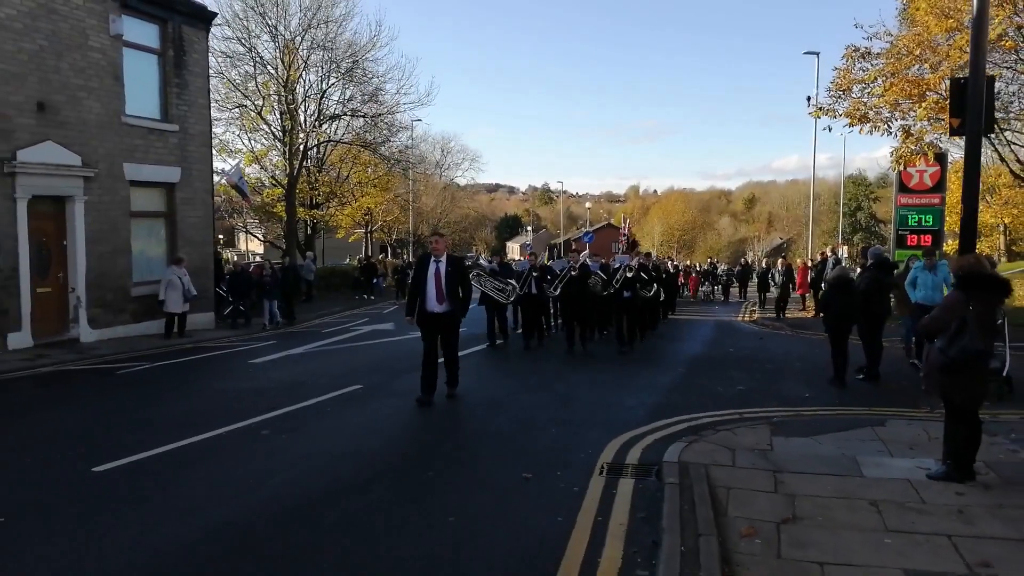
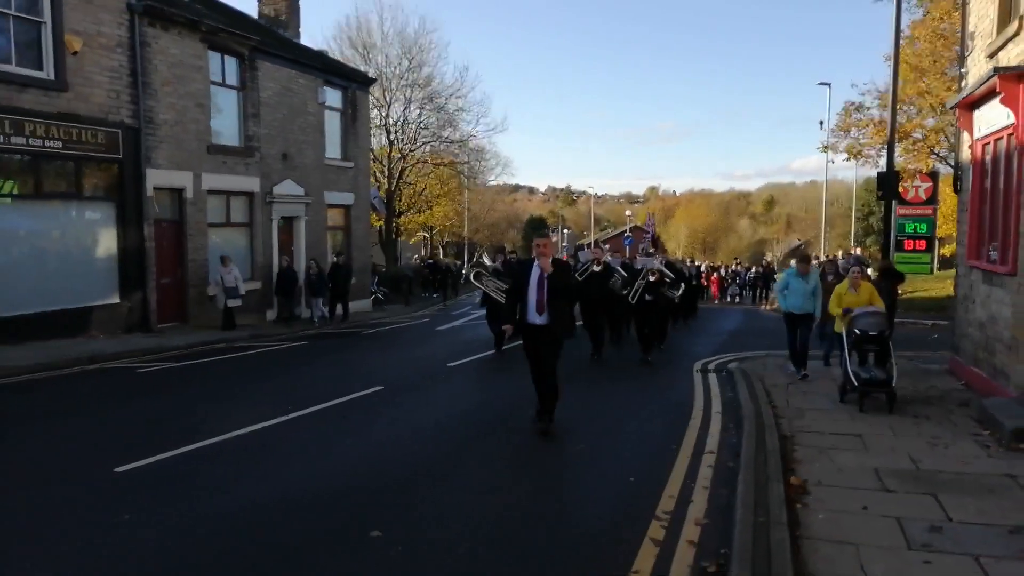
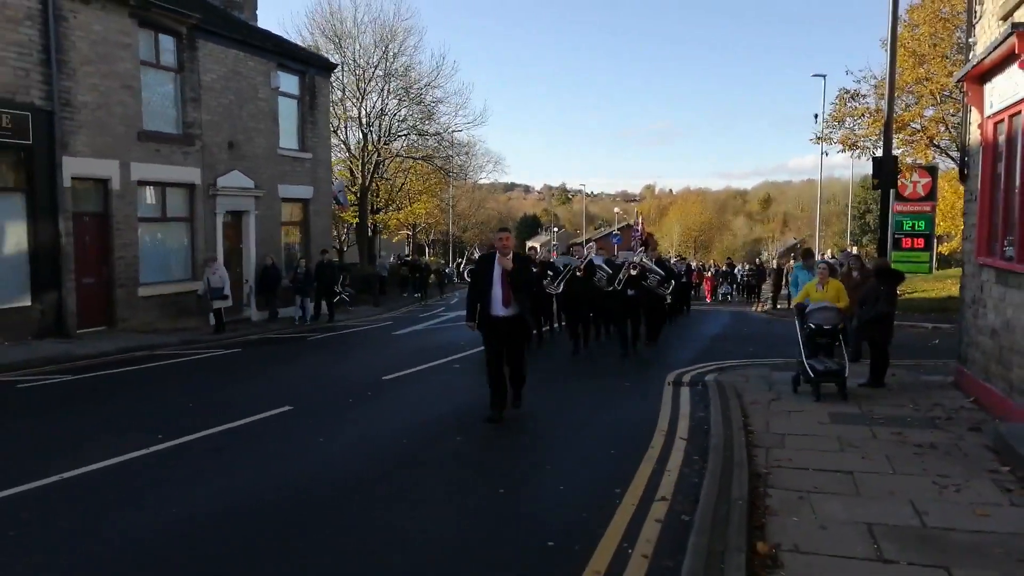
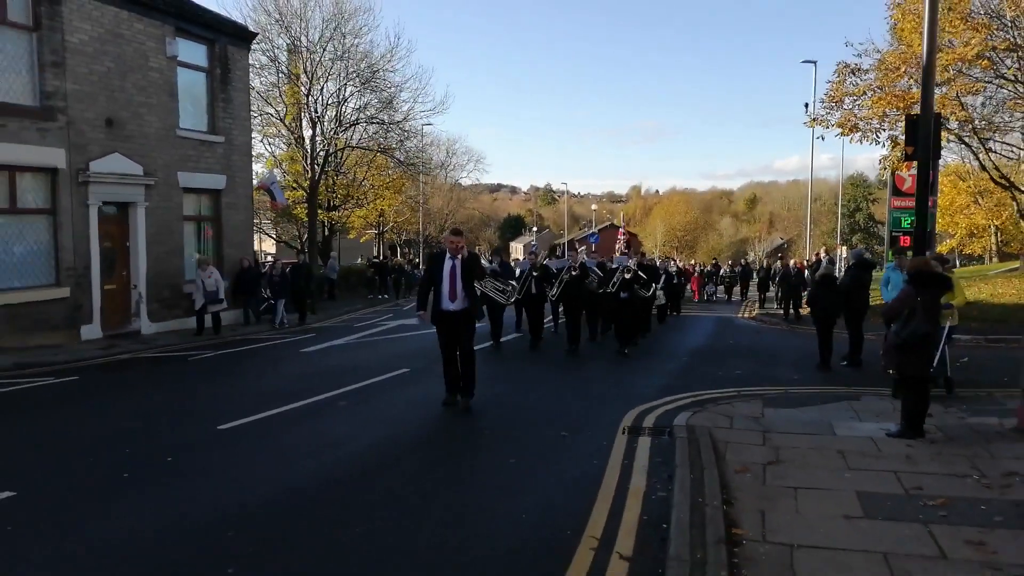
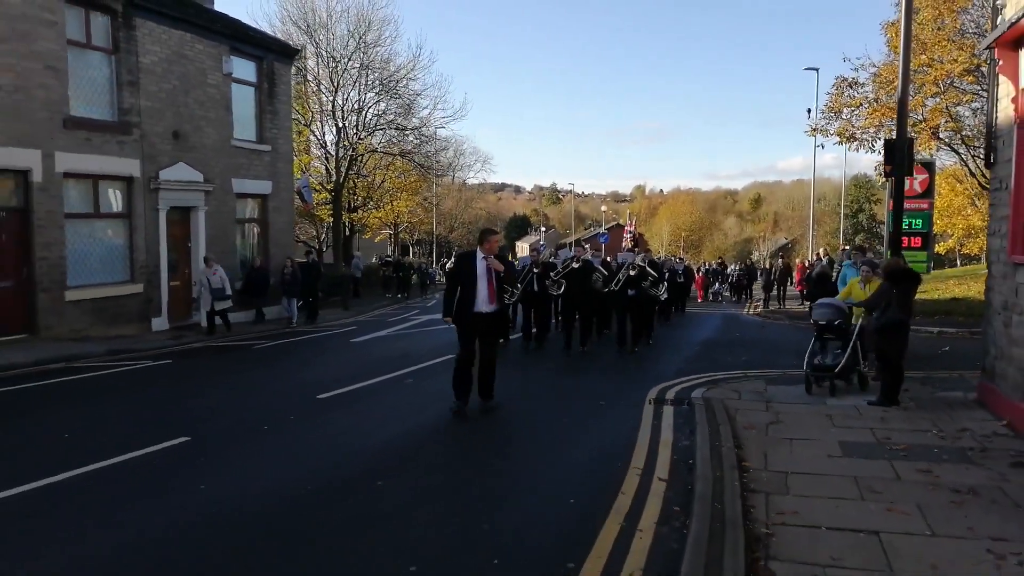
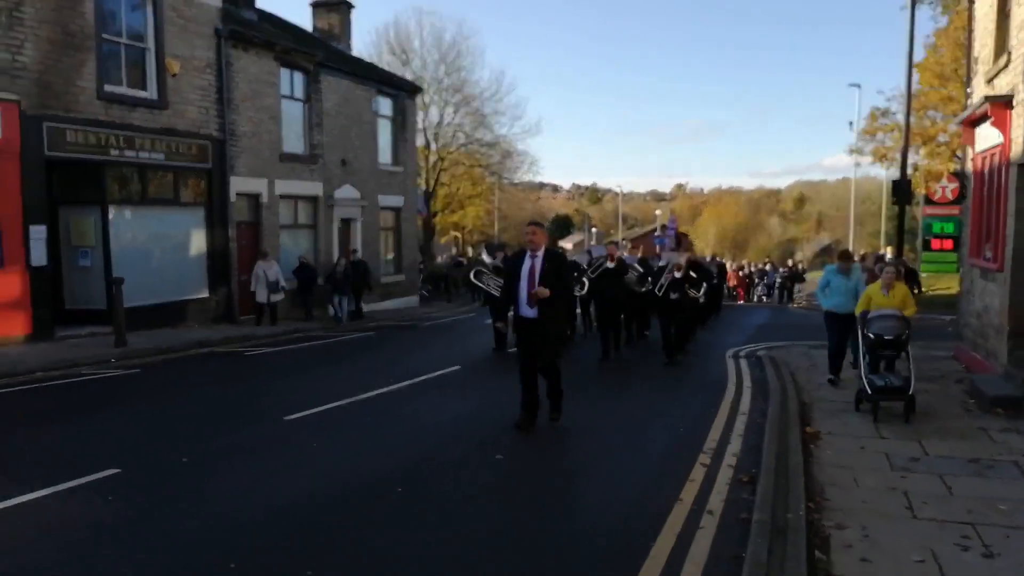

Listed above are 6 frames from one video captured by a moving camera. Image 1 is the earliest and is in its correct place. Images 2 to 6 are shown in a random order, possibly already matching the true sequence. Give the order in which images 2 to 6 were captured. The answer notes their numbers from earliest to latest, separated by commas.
4, 5, 3, 2, 6
